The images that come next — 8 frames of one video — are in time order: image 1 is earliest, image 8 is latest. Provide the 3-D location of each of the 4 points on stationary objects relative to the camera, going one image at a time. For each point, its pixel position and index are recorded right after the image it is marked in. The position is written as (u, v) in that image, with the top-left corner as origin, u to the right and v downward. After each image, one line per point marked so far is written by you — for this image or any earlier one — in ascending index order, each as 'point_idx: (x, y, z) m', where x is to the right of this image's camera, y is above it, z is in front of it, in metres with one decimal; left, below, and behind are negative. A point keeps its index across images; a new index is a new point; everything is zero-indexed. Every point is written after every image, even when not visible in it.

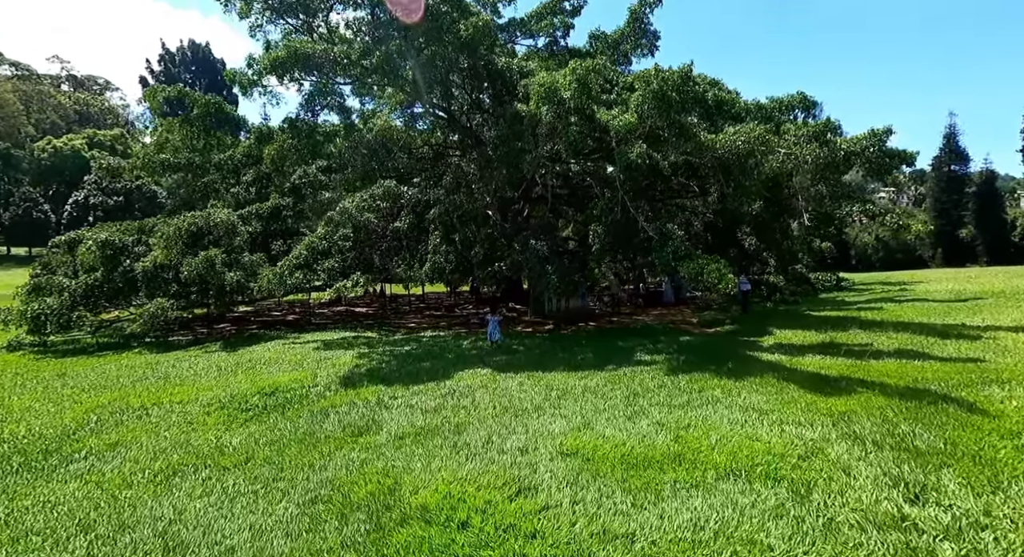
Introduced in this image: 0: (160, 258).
0: (-8.2, +0.5, +12.1) m
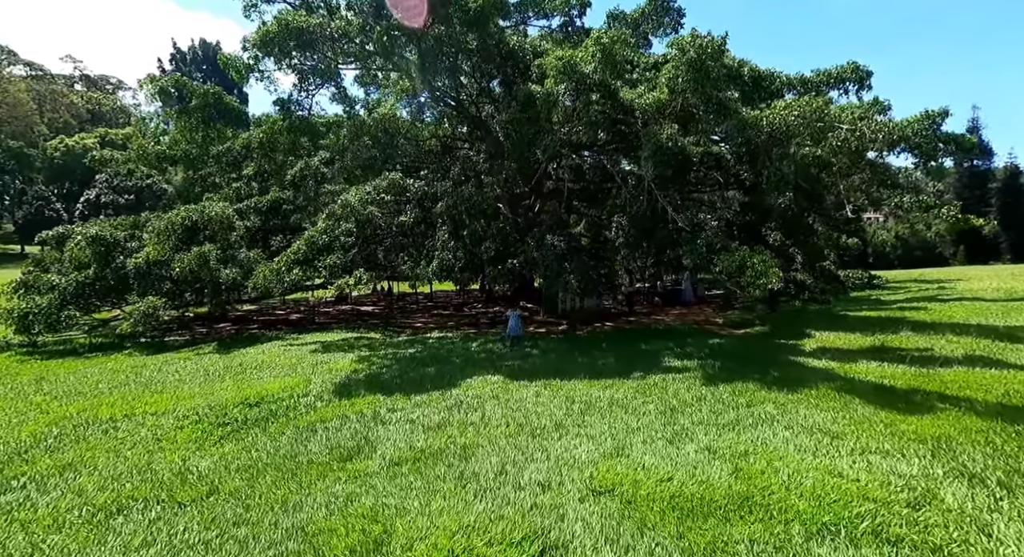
0: (-7.9, +0.5, +11.5) m
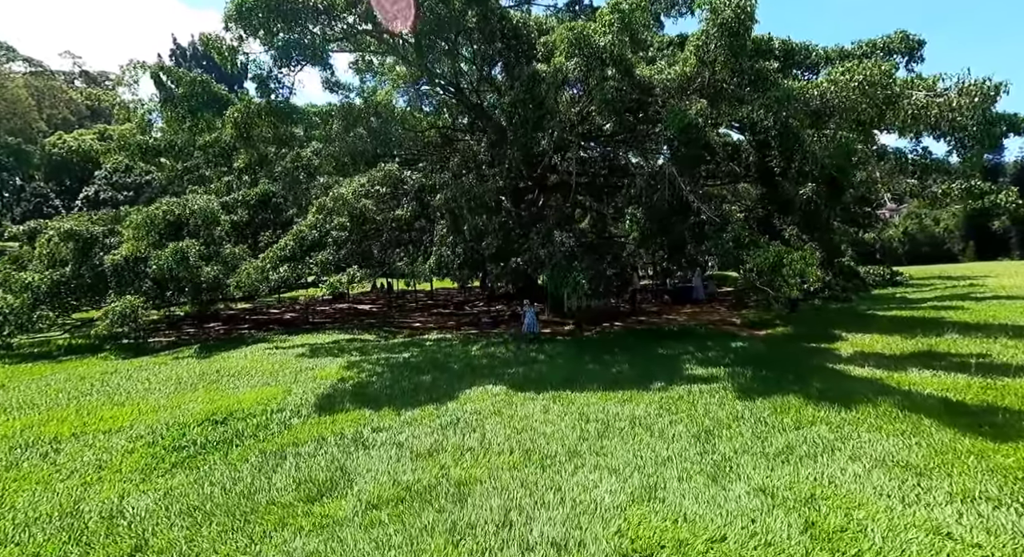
0: (-7.8, +0.6, +10.7) m
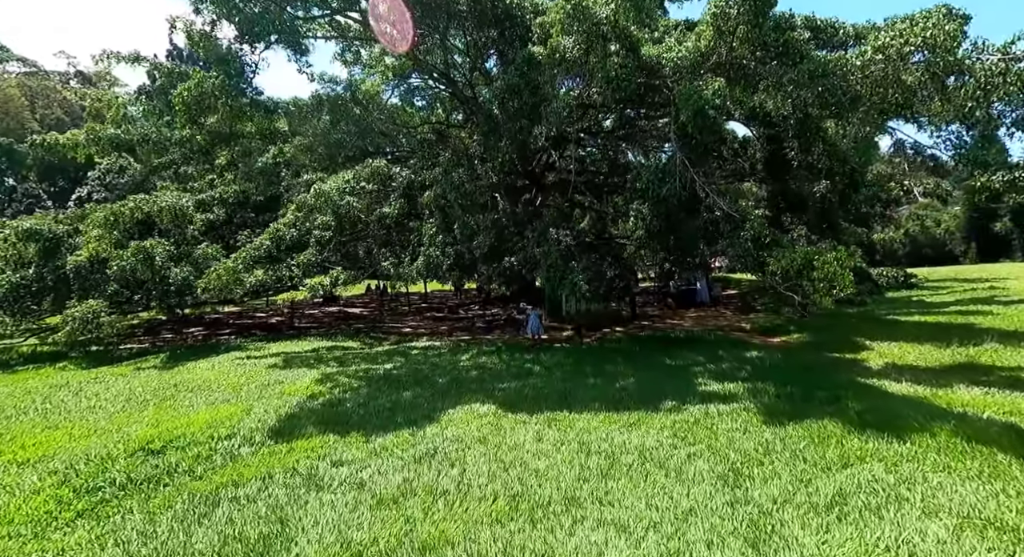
0: (-7.9, +0.5, +9.9) m
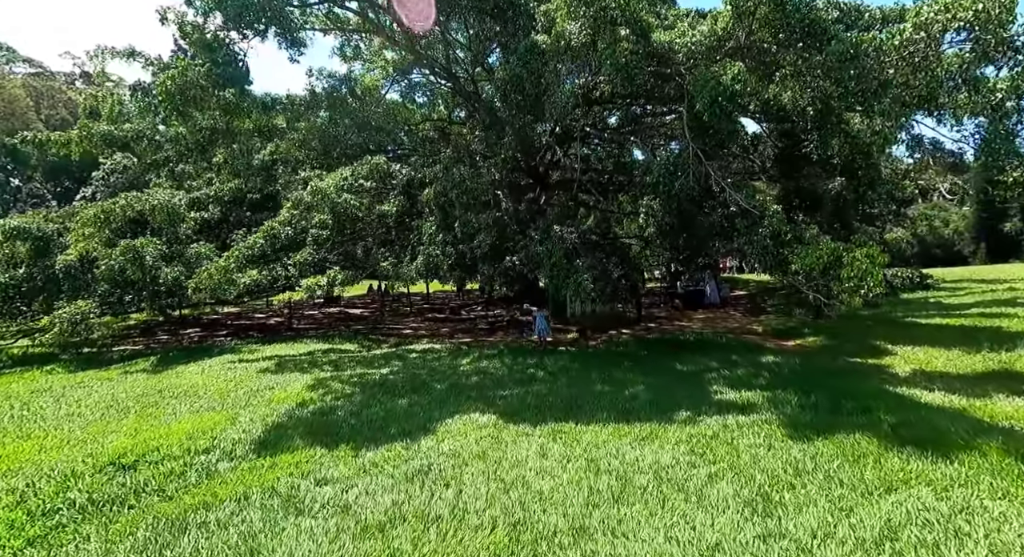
0: (-7.9, +0.5, +9.6) m
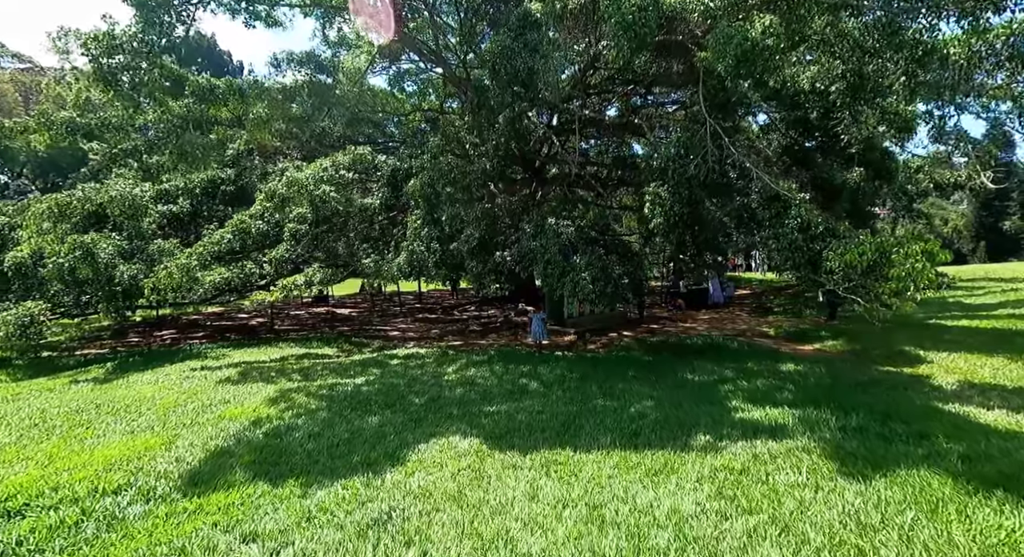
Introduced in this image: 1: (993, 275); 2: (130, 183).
0: (-8.0, +0.5, +8.8) m
1: (+14.8, +0.1, +16.0) m
2: (-7.4, +1.9, +10.2) m
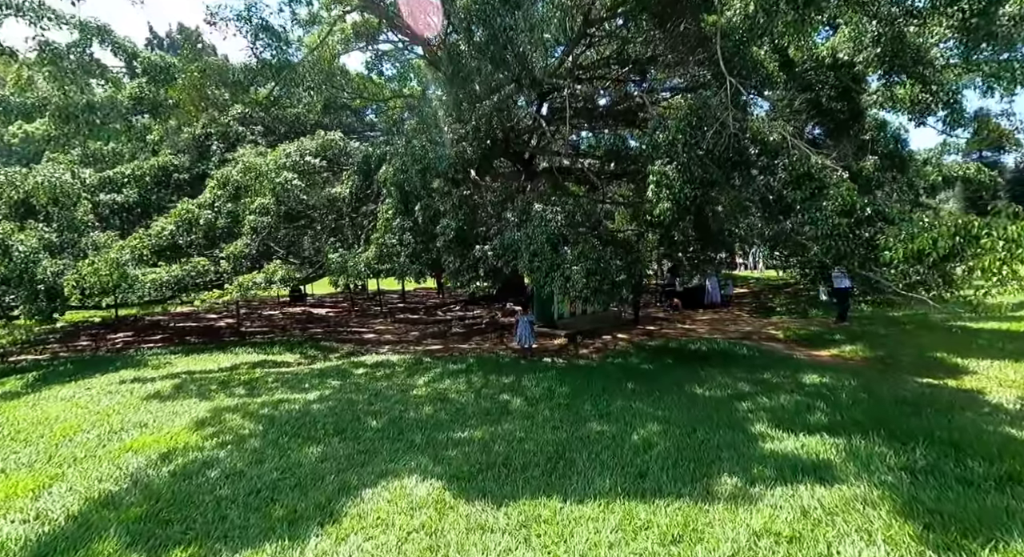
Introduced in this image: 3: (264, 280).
0: (-8.3, +0.6, +7.7) m
1: (+14.4, +0.2, +15.3) m
2: (-7.7, +1.9, +9.1) m
3: (-4.3, 0.0, +9.0) m
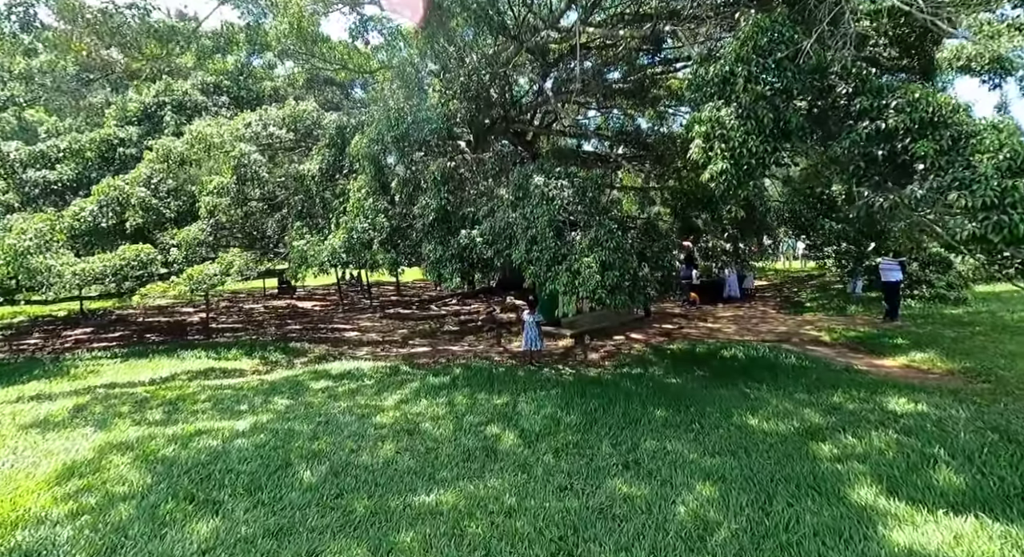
0: (-8.3, +0.7, +6.4) m
1: (+14.5, +0.4, +13.8) m
2: (-7.7, +2.0, +7.8) m
3: (-4.3, +0.1, +7.7) m
